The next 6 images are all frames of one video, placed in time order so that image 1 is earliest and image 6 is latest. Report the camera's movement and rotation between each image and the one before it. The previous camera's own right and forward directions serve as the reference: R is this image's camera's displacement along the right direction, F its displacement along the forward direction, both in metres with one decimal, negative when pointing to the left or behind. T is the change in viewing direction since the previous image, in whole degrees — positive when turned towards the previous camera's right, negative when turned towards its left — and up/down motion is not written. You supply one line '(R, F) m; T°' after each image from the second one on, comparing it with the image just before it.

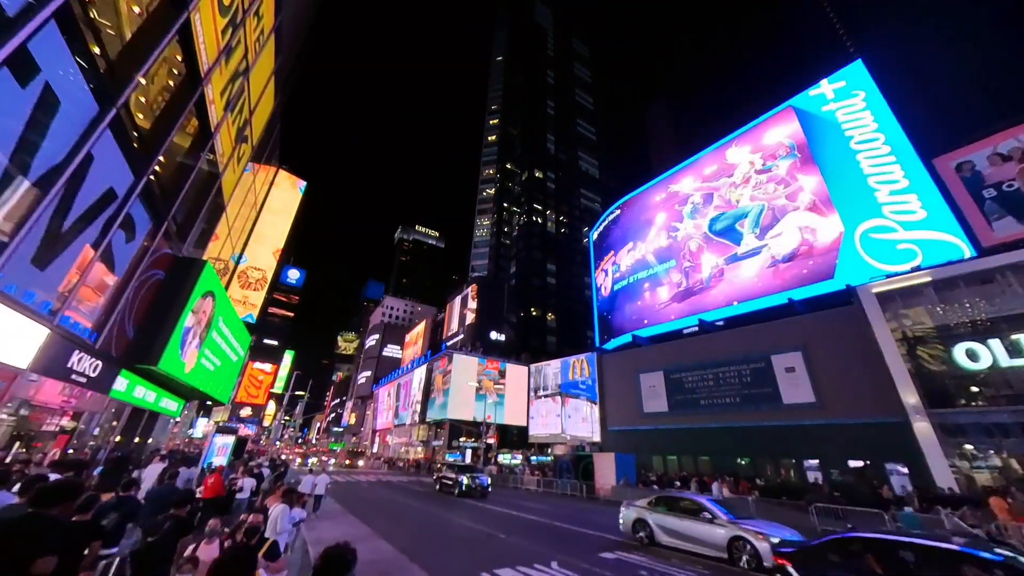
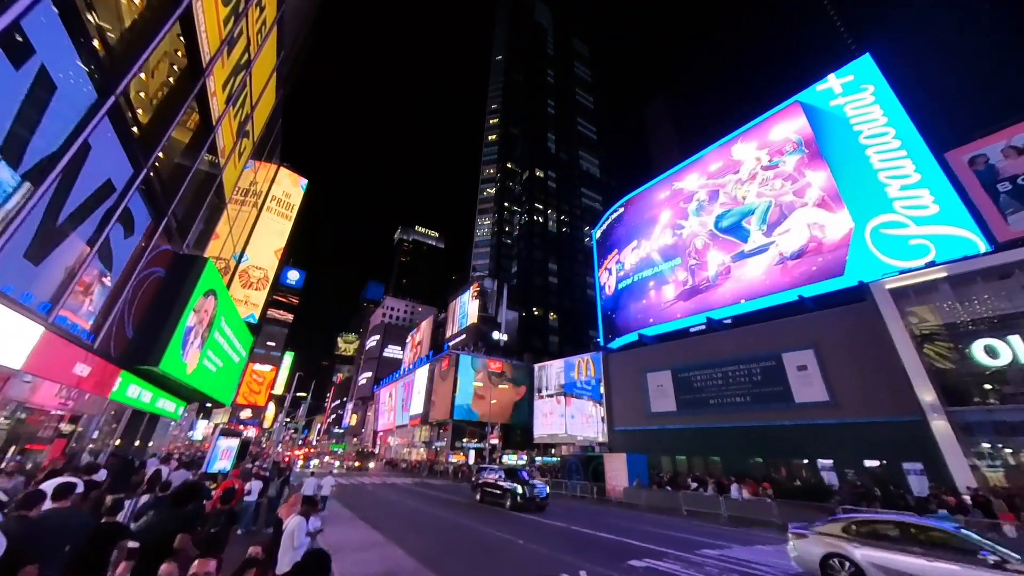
(-0.4, +0.4) m; 0°
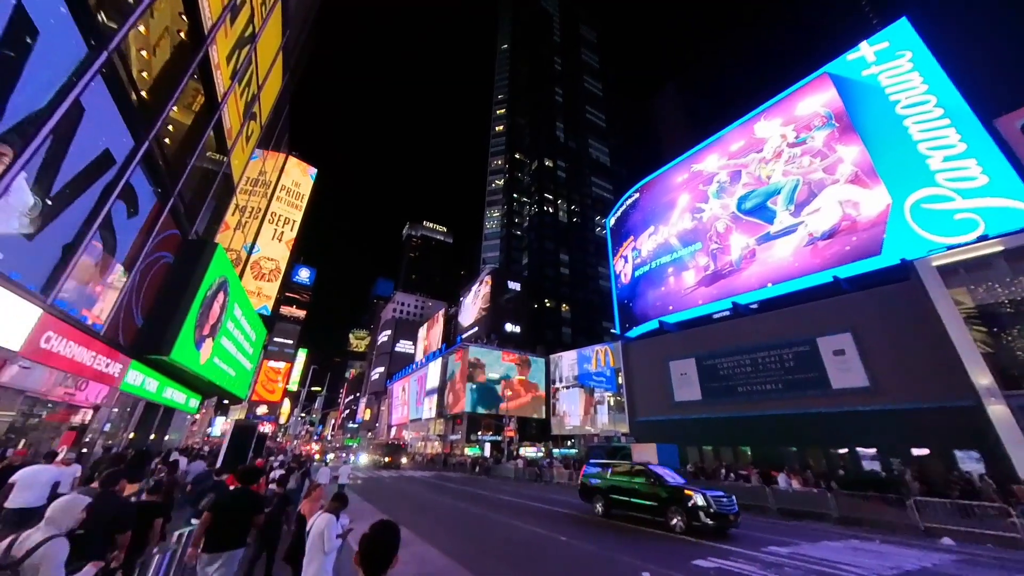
(-0.6, +0.8) m; -1°
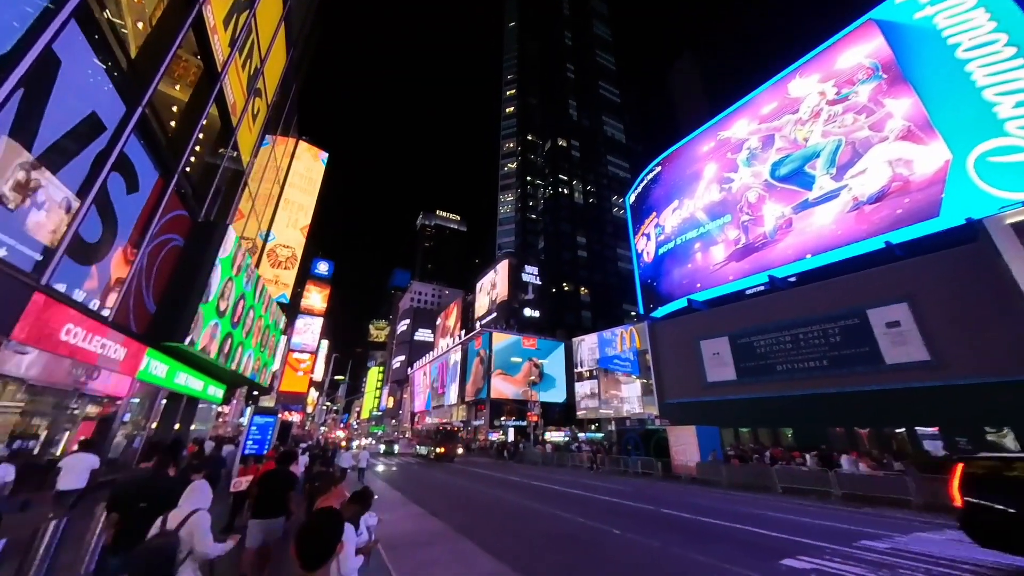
(-0.4, +1.0) m; -2°
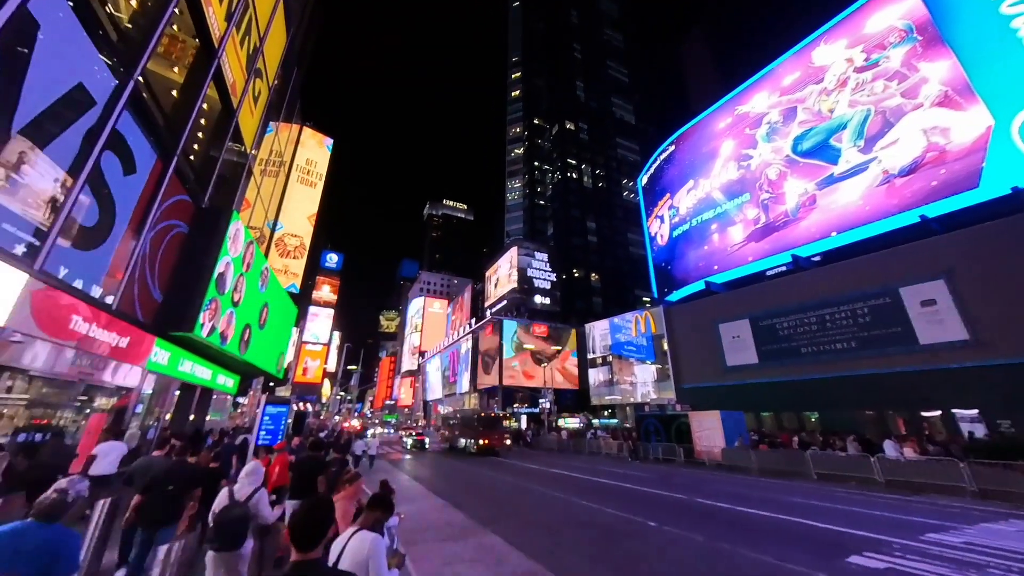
(-0.3, +0.6) m; -1°
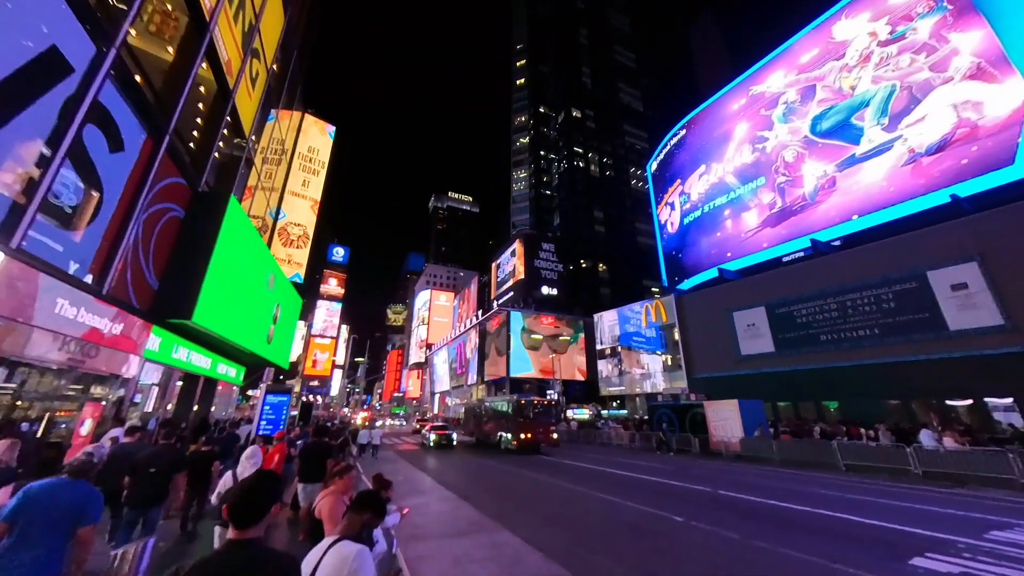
(-0.1, +0.5) m; -1°
